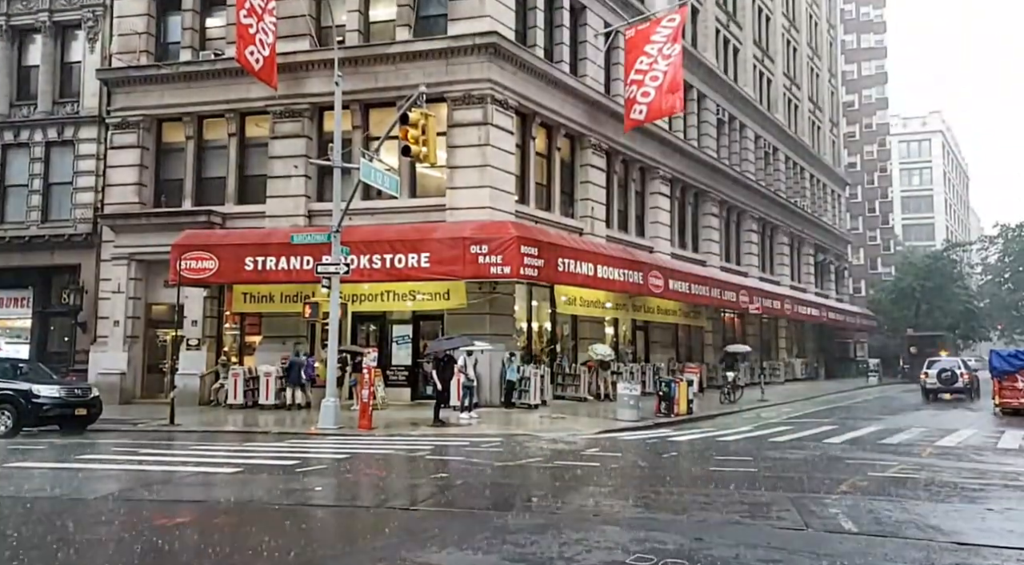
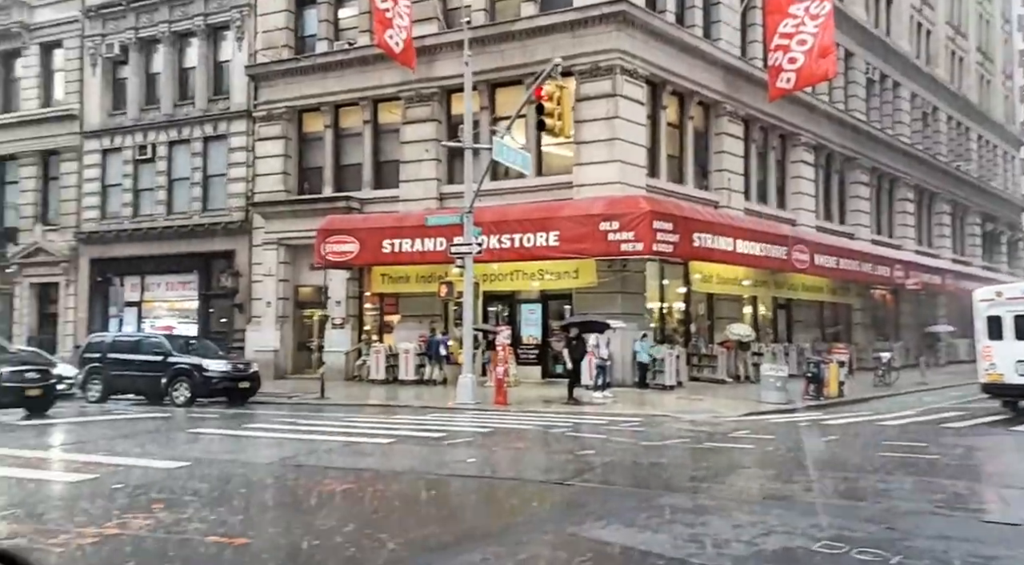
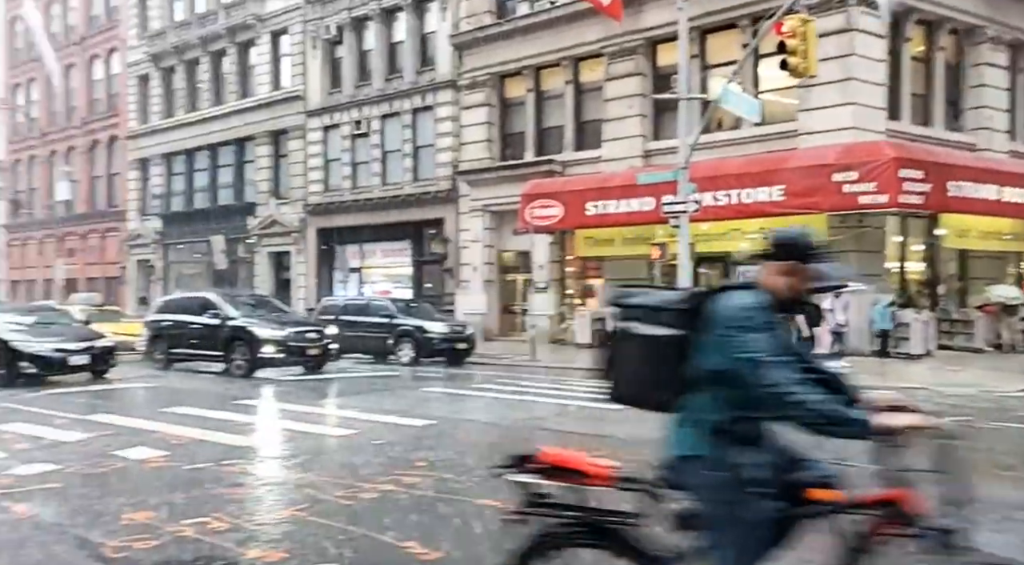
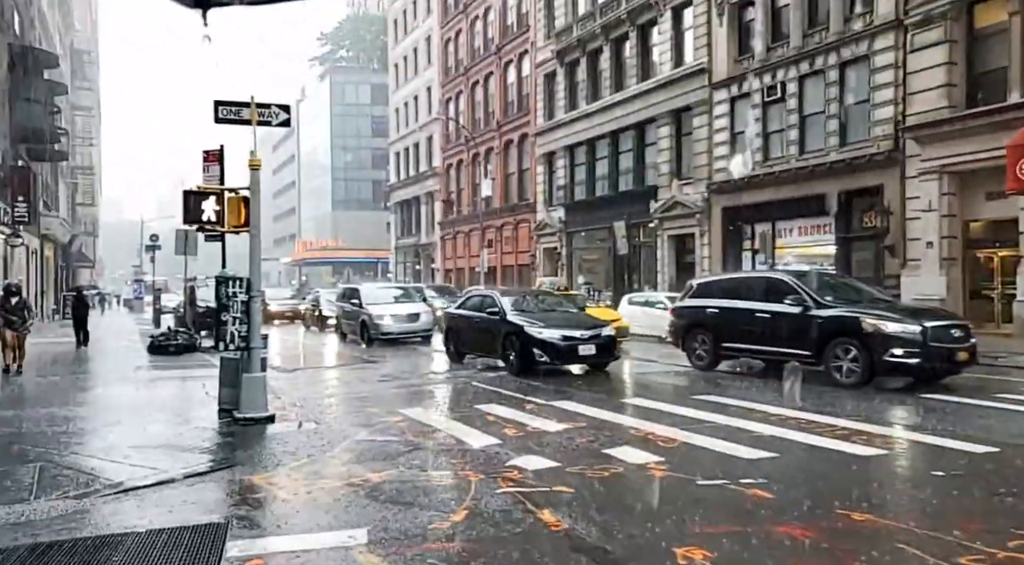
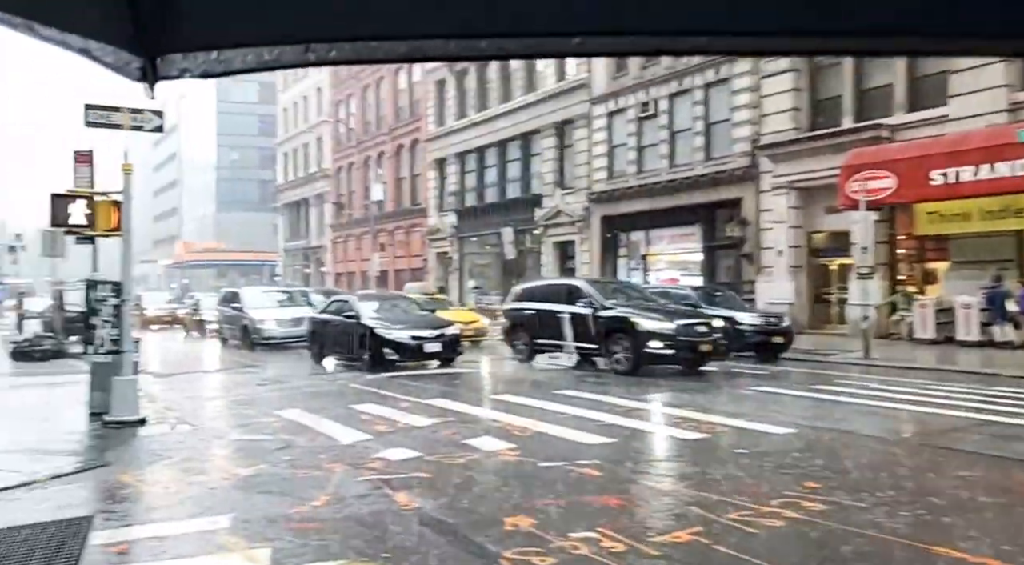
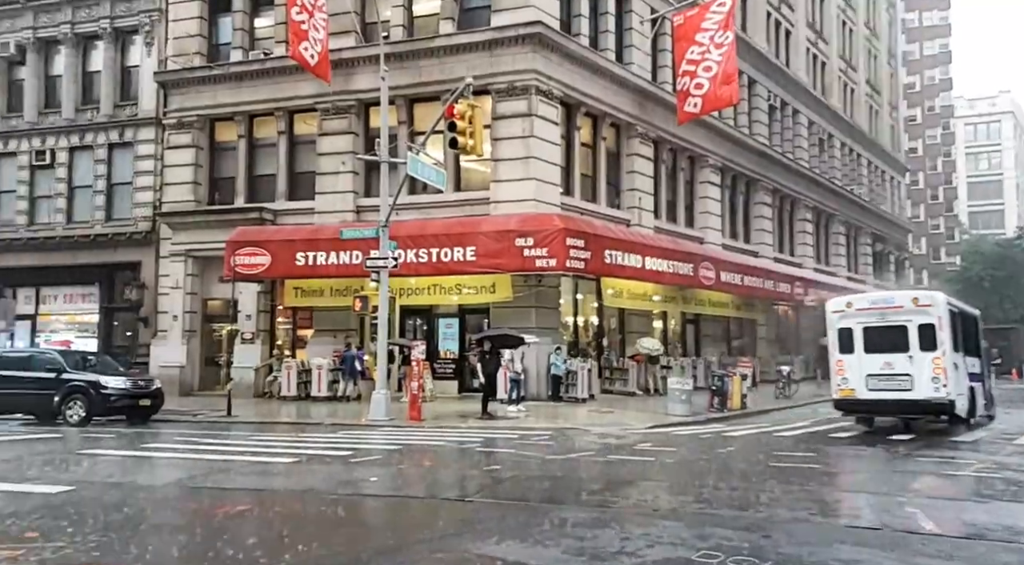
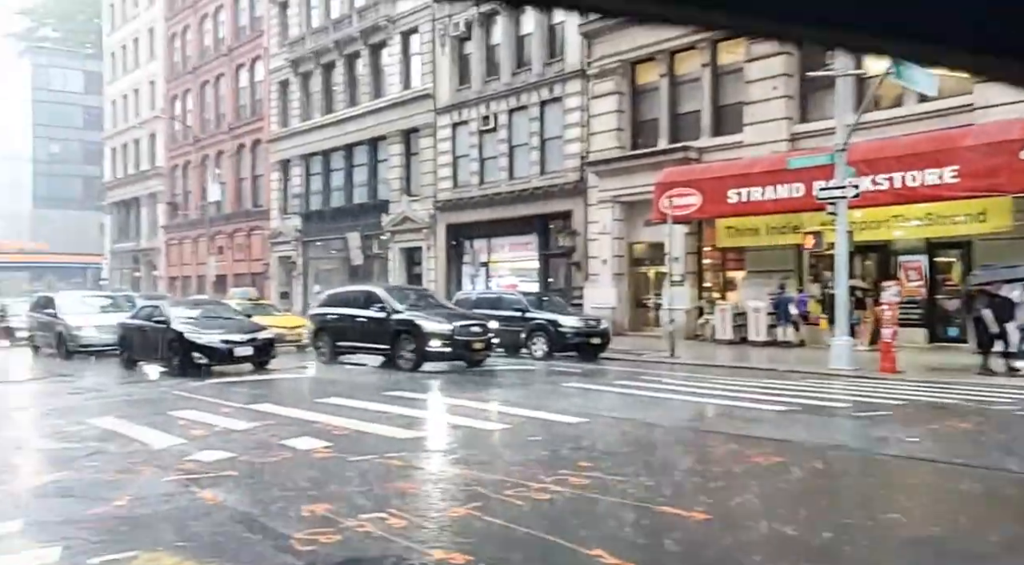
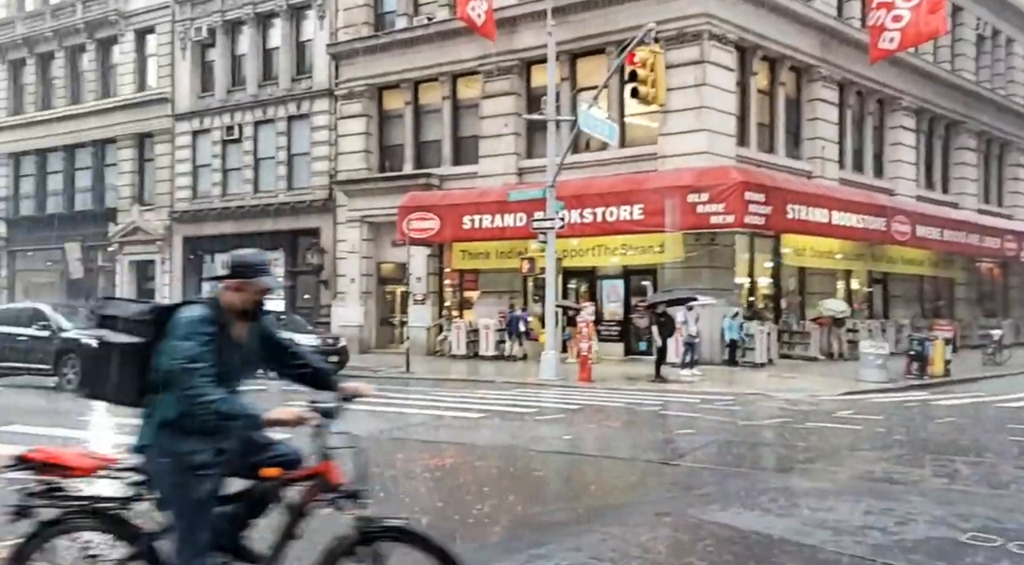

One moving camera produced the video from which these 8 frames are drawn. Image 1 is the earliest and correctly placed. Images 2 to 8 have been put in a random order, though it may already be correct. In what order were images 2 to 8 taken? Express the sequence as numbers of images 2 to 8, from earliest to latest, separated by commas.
6, 2, 8, 3, 7, 5, 4
